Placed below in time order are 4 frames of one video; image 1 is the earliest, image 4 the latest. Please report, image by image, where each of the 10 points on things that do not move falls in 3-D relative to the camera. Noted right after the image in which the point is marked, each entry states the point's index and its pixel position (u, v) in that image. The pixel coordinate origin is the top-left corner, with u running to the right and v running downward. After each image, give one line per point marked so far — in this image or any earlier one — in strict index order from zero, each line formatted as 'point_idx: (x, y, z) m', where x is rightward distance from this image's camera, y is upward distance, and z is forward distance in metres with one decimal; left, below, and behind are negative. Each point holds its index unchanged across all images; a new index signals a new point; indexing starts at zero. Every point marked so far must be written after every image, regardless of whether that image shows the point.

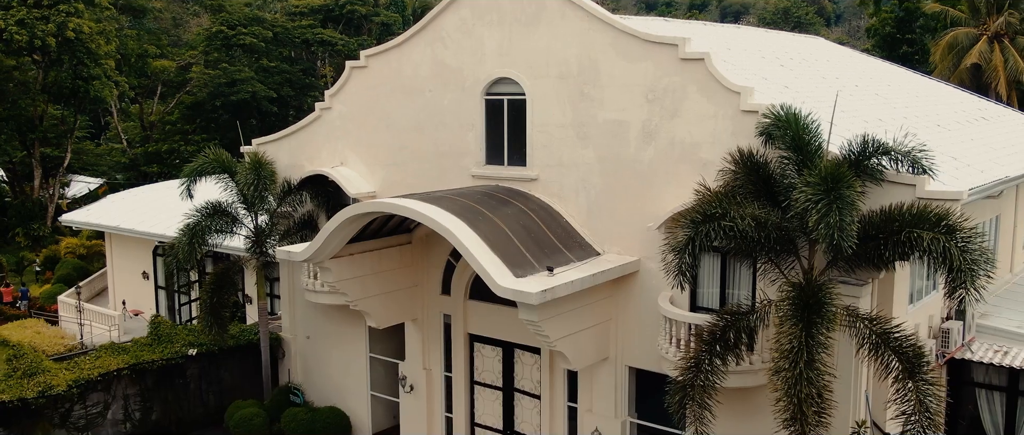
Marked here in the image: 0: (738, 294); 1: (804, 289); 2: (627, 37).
0: (+2.7, -0.9, +11.6) m
1: (+2.9, -0.7, +9.6) m
2: (+1.4, +2.3, +12.2) m
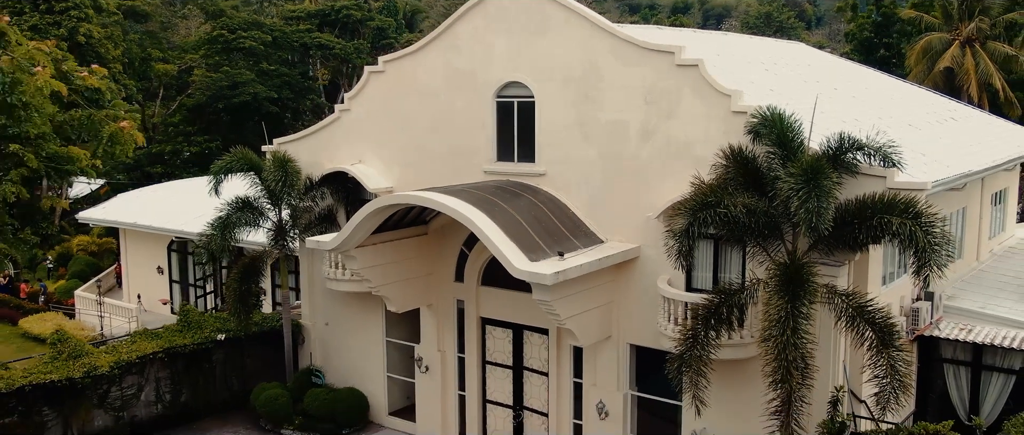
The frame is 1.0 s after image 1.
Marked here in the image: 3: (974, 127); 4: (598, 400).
0: (+2.9, -0.8, +12.9) m
1: (+3.1, -0.6, +10.9) m
2: (+1.6, +2.4, +13.5) m
3: (+9.2, +1.8, +19.3) m
4: (+1.3, -2.7, +14.3) m
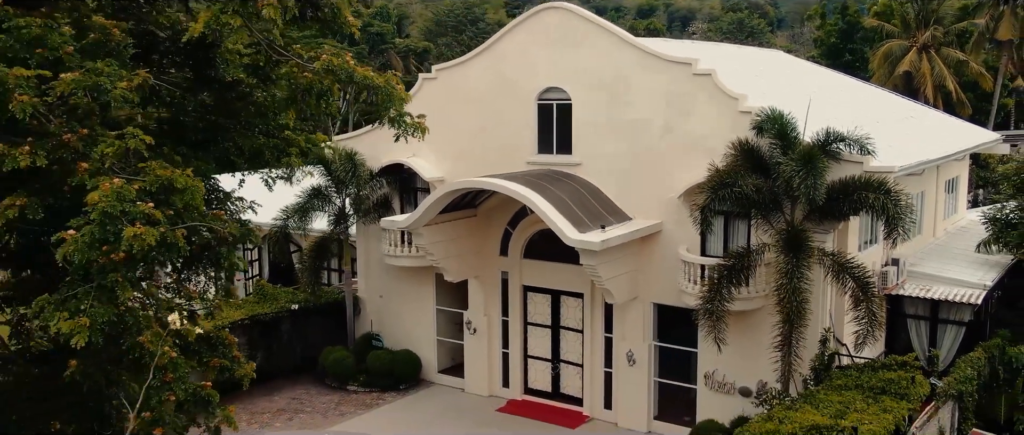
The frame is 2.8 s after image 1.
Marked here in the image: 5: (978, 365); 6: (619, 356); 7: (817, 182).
0: (+3.7, -0.4, +15.9) m
1: (+4.0, -0.2, +14.0) m
2: (+2.4, +2.7, +16.6) m
3: (+9.8, +2.2, +22.6) m
4: (+2.1, -2.4, +17.3) m
5: (+7.6, -2.4, +15.7) m
6: (+1.9, -2.5, +17.4) m
7: (+4.3, +0.5, +13.5) m
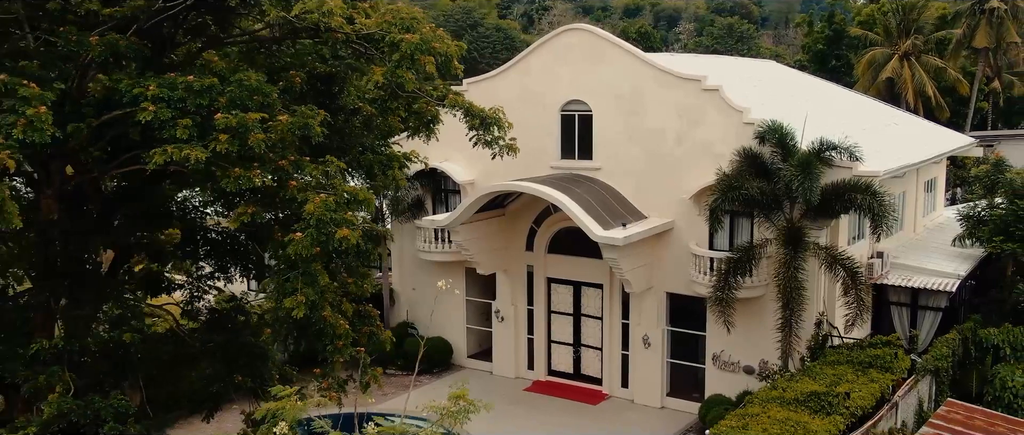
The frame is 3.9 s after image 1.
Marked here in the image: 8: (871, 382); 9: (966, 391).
0: (+4.3, -0.4, +18.1) m
1: (+4.6, -0.2, +16.1) m
2: (+2.9, +2.8, +18.7) m
3: (+10.3, +2.2, +24.8) m
4: (+2.6, -2.4, +19.5) m
5: (+8.2, -2.4, +17.9) m
6: (+2.5, -2.5, +19.6) m
7: (+4.9, +0.5, +15.7) m
8: (+5.6, -2.6, +15.0) m
9: (+8.6, -3.3, +18.5) m
